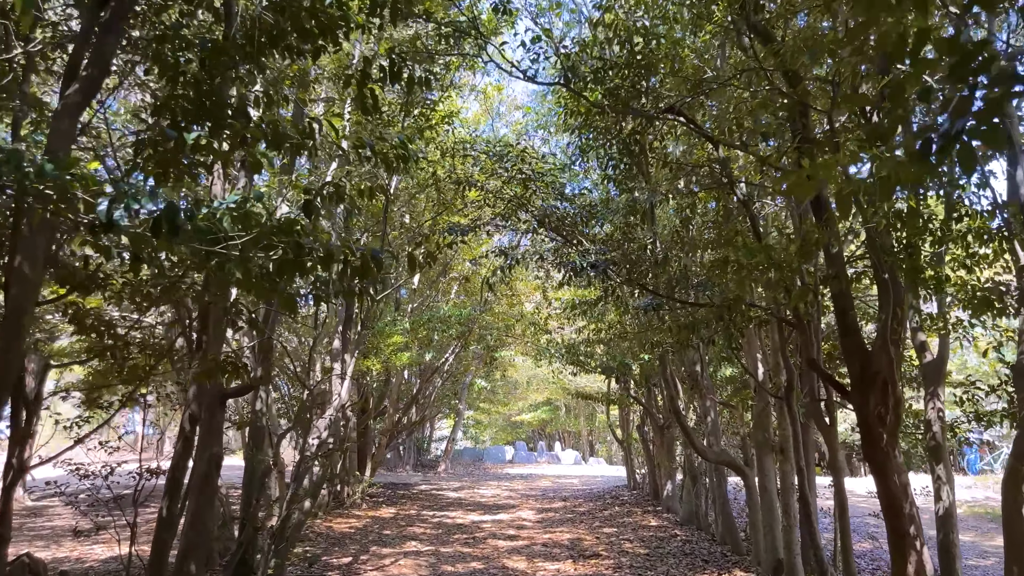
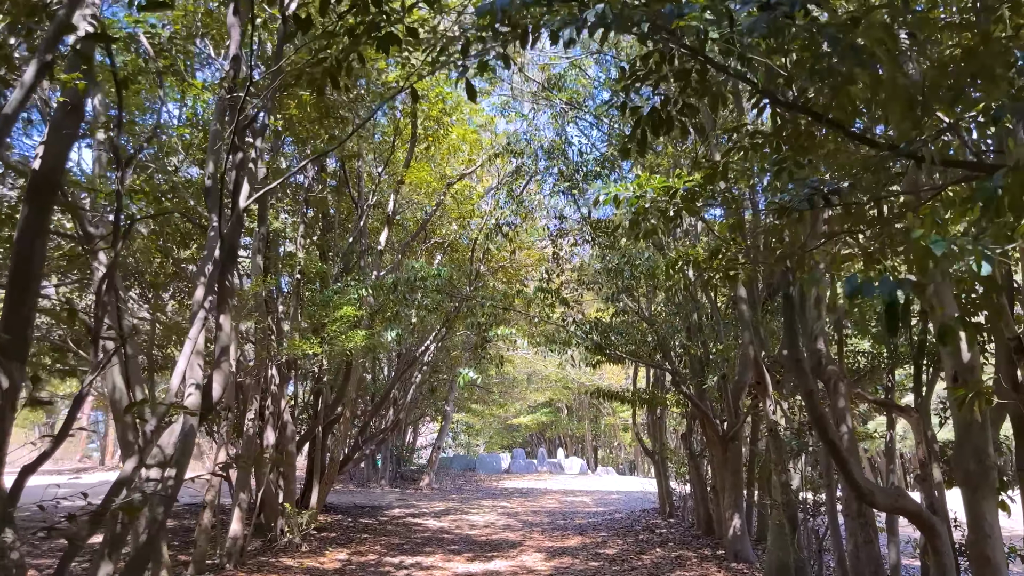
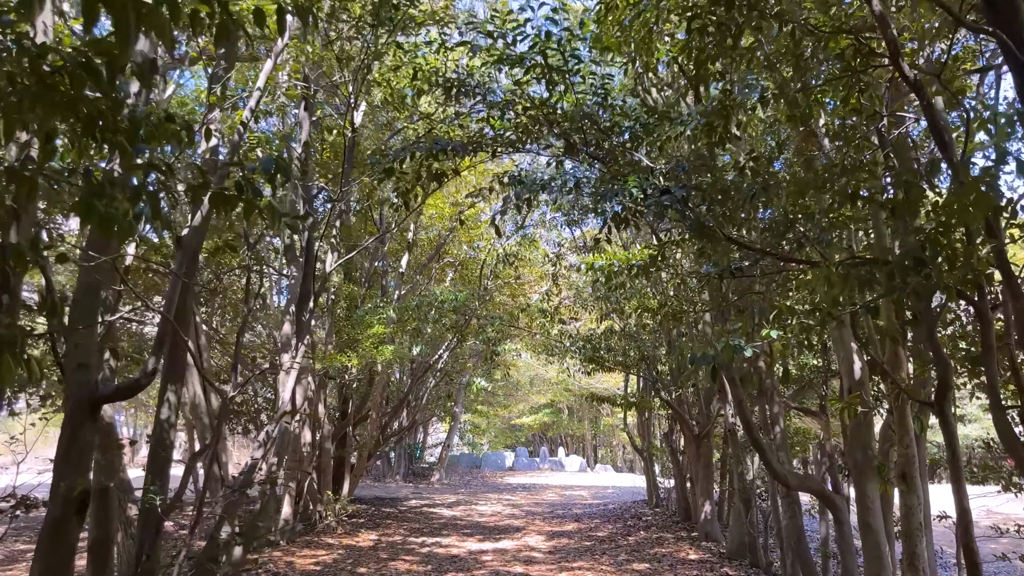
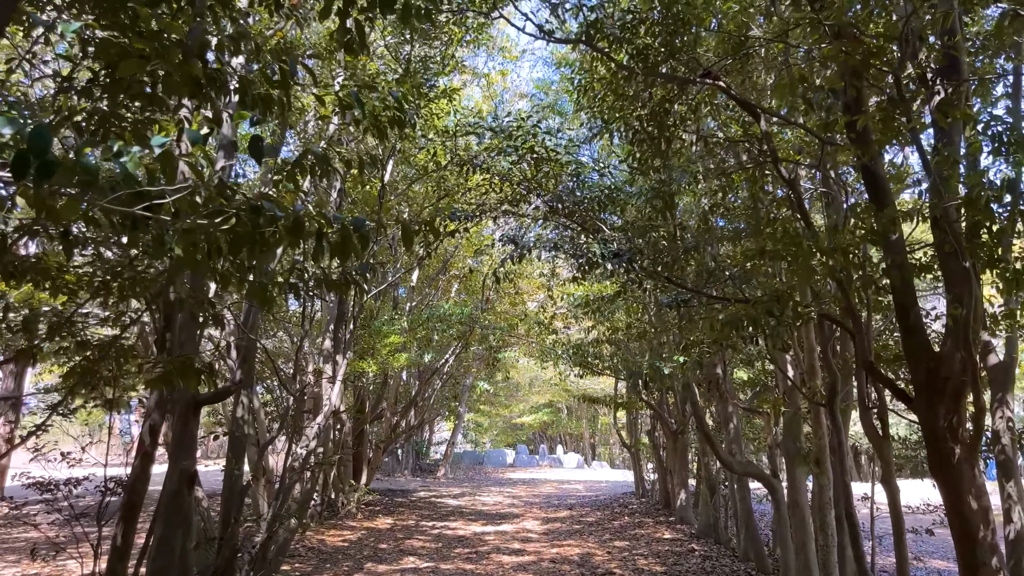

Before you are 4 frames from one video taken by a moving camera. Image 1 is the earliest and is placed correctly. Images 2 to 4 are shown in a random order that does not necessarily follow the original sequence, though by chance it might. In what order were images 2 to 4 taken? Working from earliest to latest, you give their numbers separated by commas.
4, 3, 2
